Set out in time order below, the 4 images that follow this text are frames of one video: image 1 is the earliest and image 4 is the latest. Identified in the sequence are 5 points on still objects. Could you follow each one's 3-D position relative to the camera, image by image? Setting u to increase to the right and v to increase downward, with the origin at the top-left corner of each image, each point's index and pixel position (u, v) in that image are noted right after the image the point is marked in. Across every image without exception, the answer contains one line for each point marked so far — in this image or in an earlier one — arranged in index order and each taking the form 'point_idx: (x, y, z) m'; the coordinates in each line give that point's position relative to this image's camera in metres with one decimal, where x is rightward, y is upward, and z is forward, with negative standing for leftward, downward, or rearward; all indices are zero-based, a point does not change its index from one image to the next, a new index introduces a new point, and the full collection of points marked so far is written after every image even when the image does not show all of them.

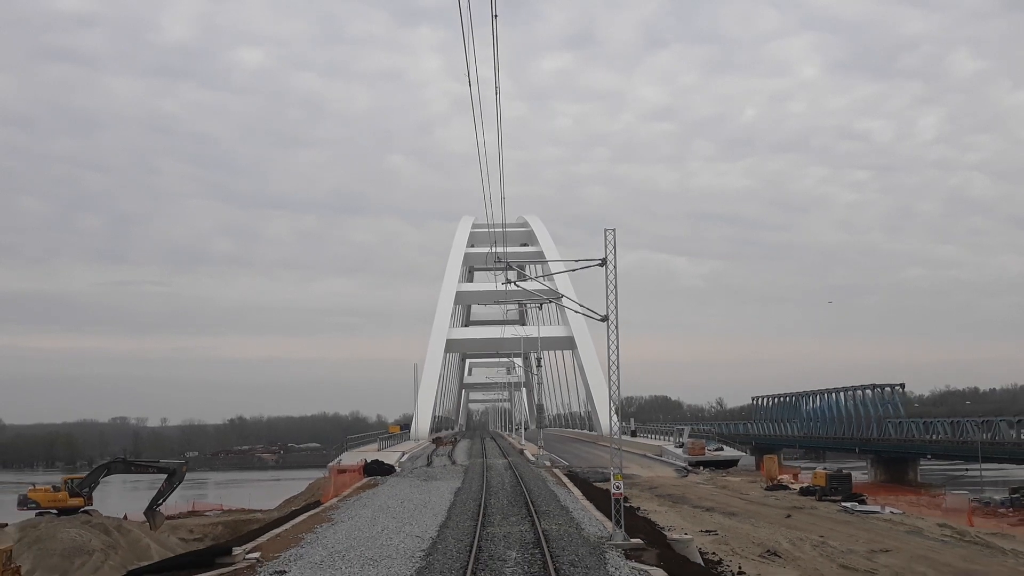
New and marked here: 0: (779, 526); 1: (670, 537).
0: (+5.9, -5.2, +17.3) m
1: (+2.7, -4.2, +13.4) m
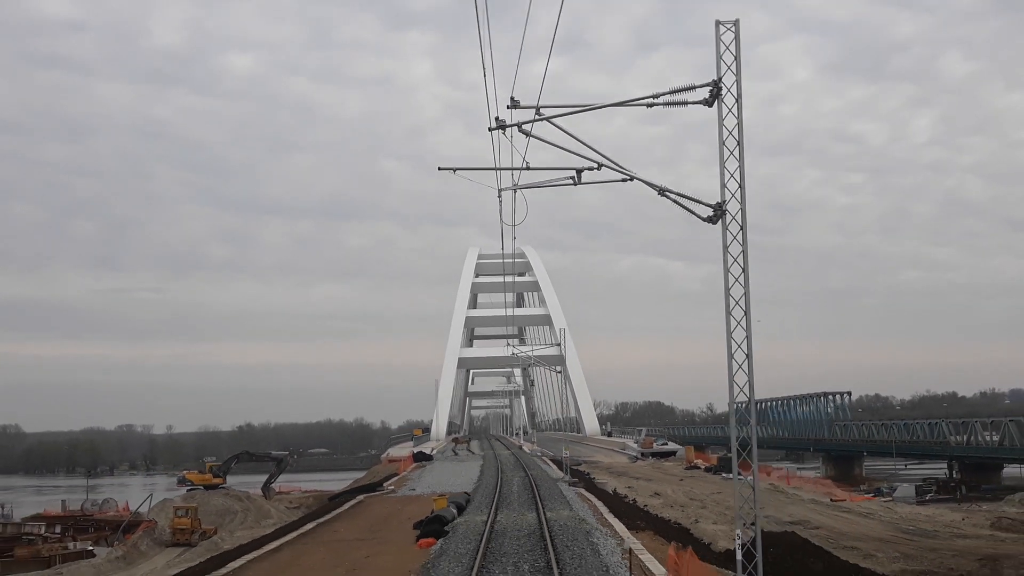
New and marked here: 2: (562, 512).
0: (+6.0, -7.2, +29.1) m
1: (+2.8, -6.2, +25.1) m
2: (+0.9, -4.0, +14.1) m
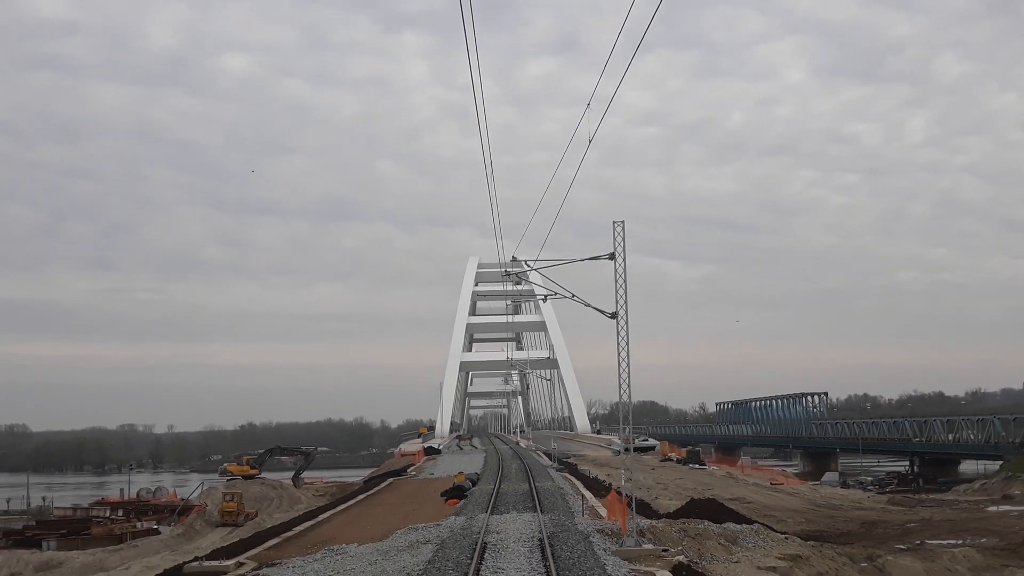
0: (+5.9, -8.0, +34.6) m
1: (+2.7, -7.1, +30.6) m
2: (+0.9, -4.8, +19.6) m
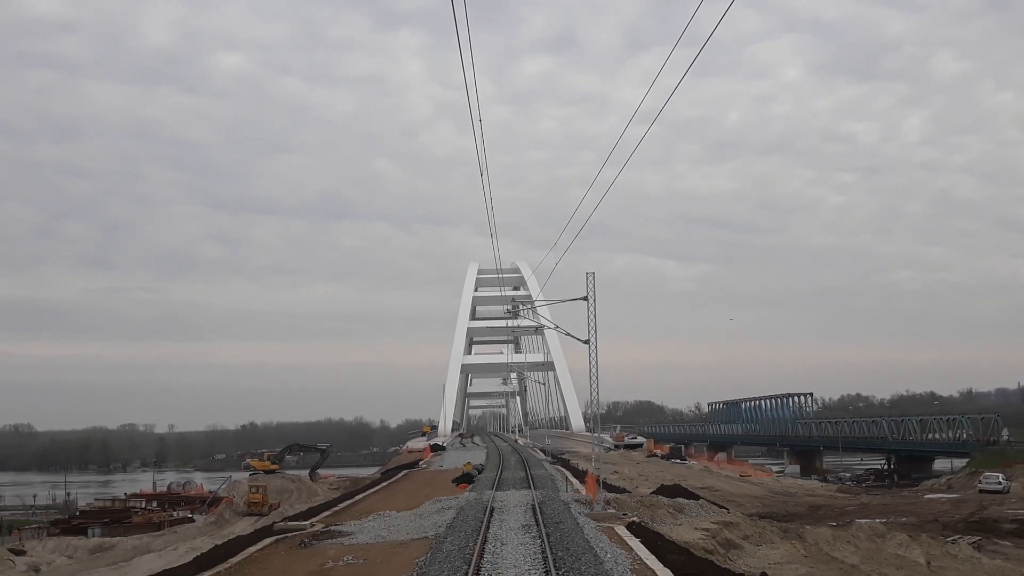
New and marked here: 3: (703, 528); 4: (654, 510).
0: (+5.8, -8.6, +38.4) m
1: (+2.7, -7.7, +34.4) m
2: (+0.9, -5.5, +23.4) m
3: (+3.7, -4.6, +15.2) m
4: (+2.8, -4.3, +15.5) m
